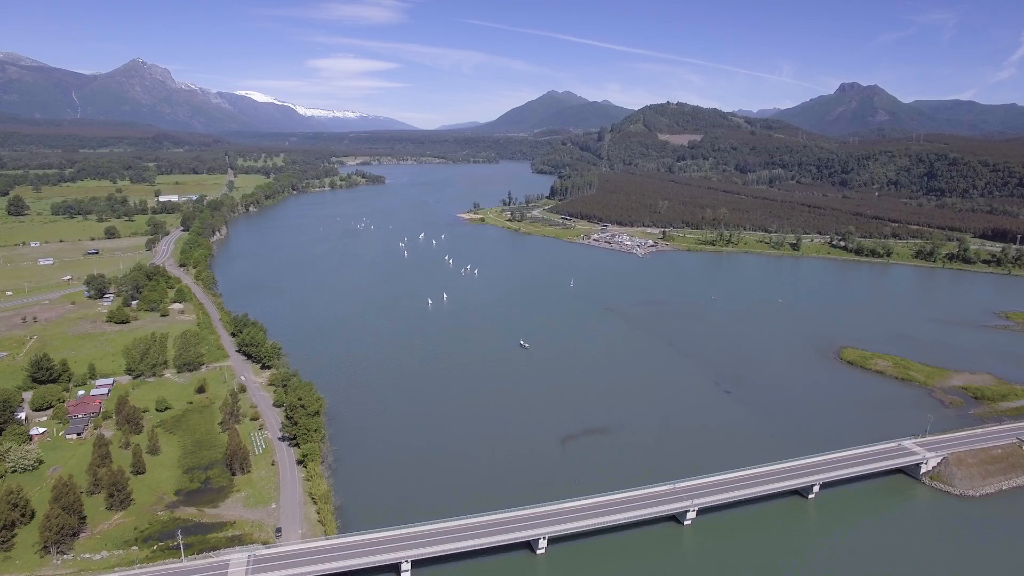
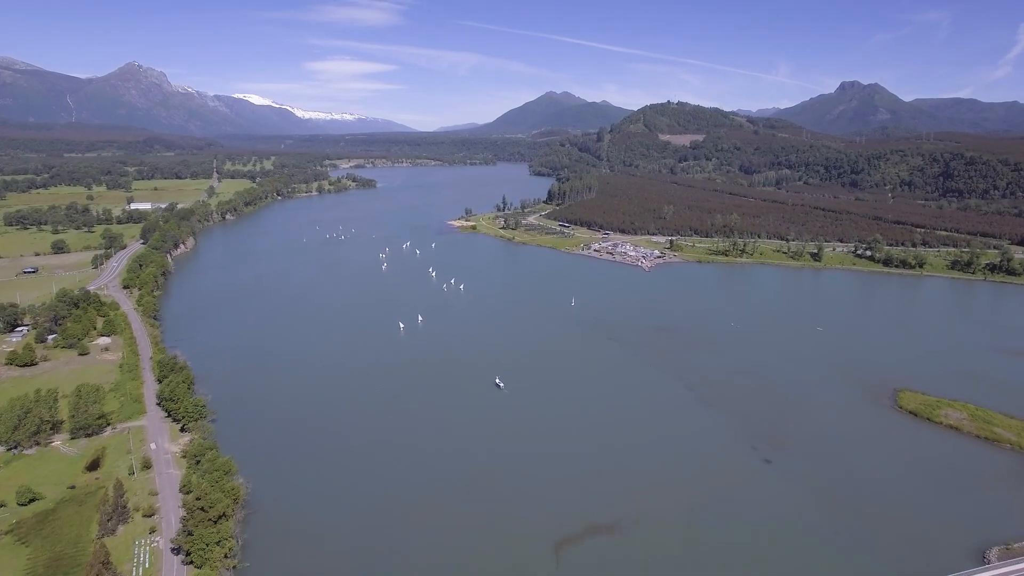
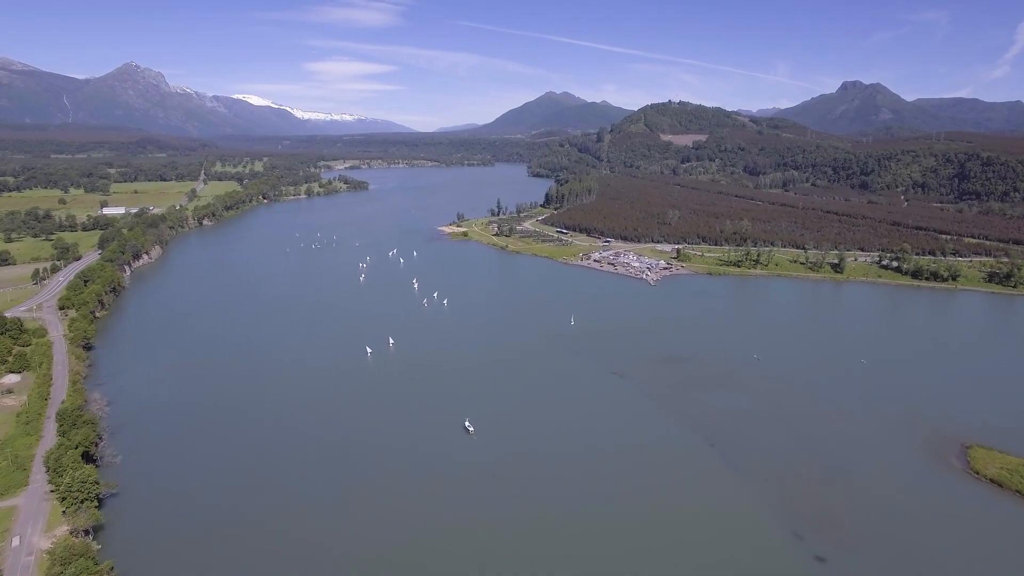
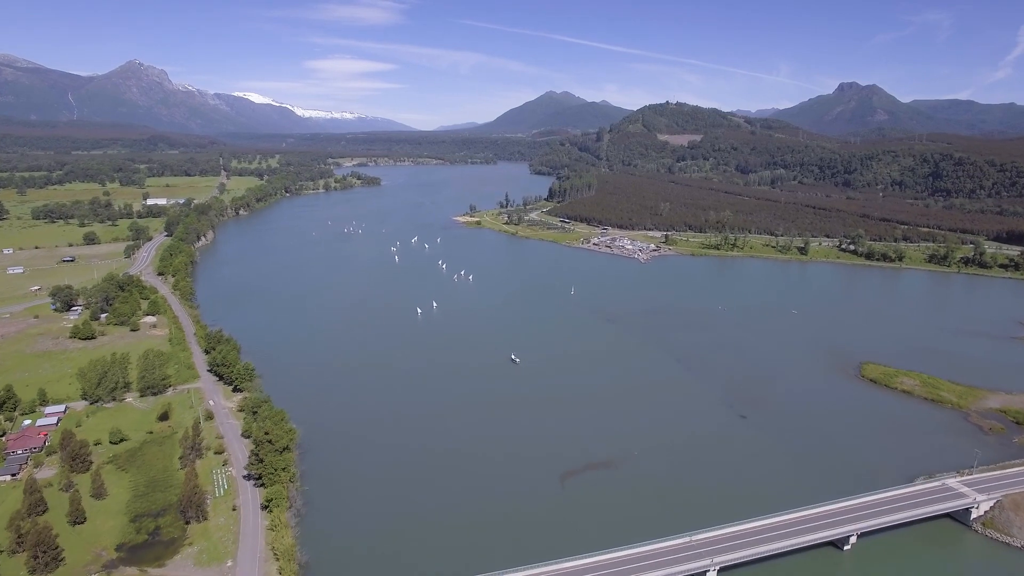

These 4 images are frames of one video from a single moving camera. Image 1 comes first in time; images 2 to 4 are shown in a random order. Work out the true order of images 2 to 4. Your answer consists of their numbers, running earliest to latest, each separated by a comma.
4, 2, 3
